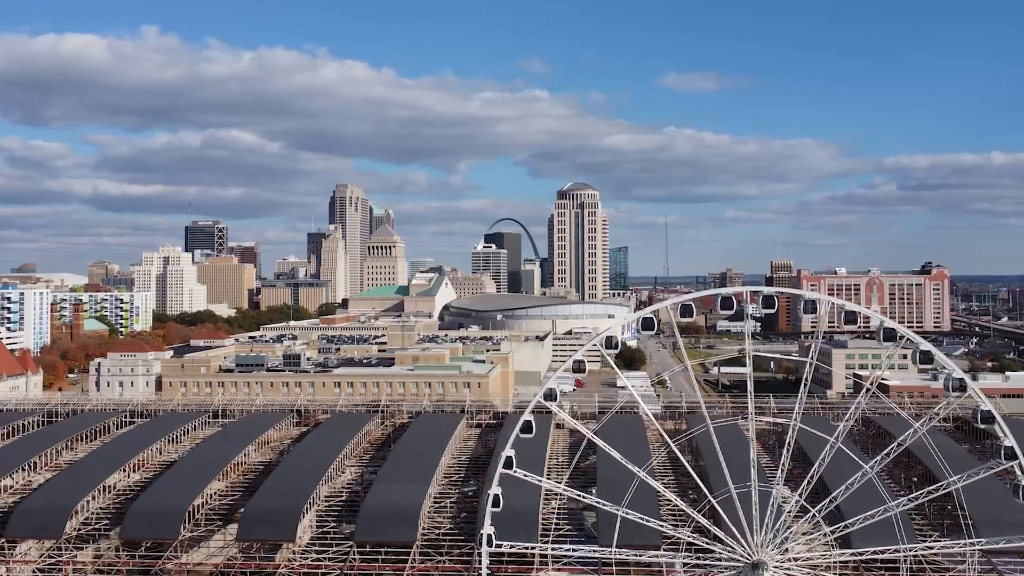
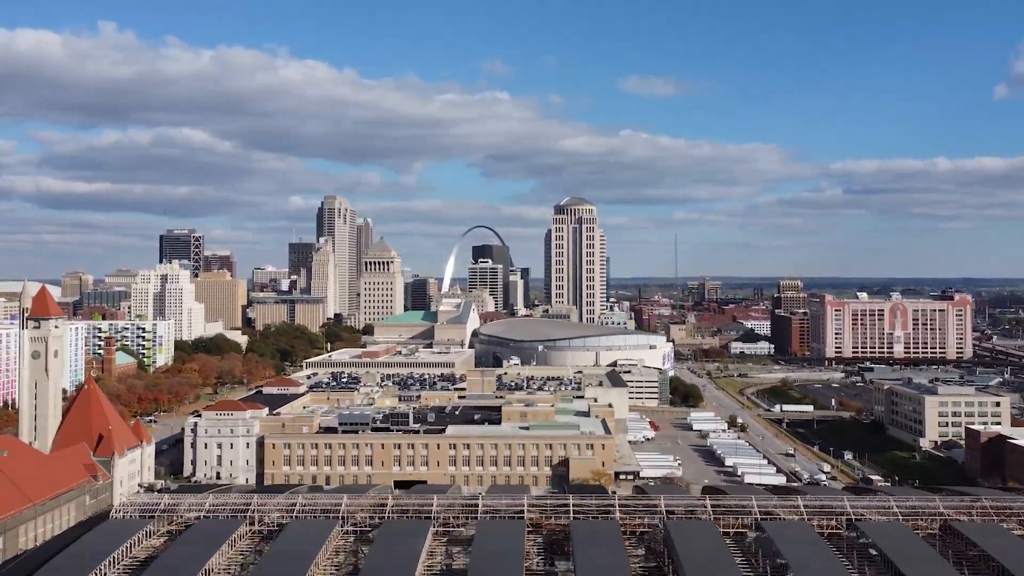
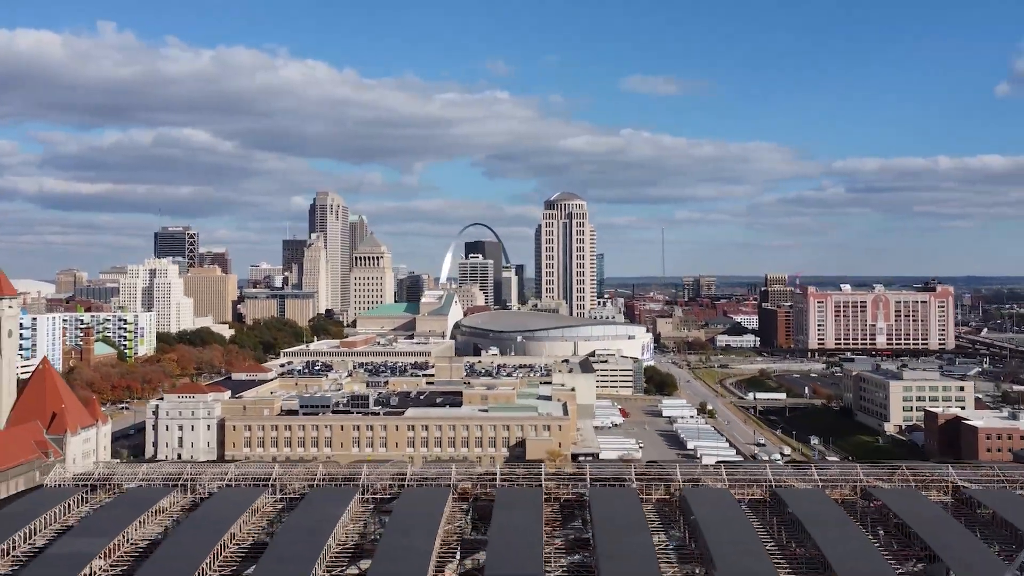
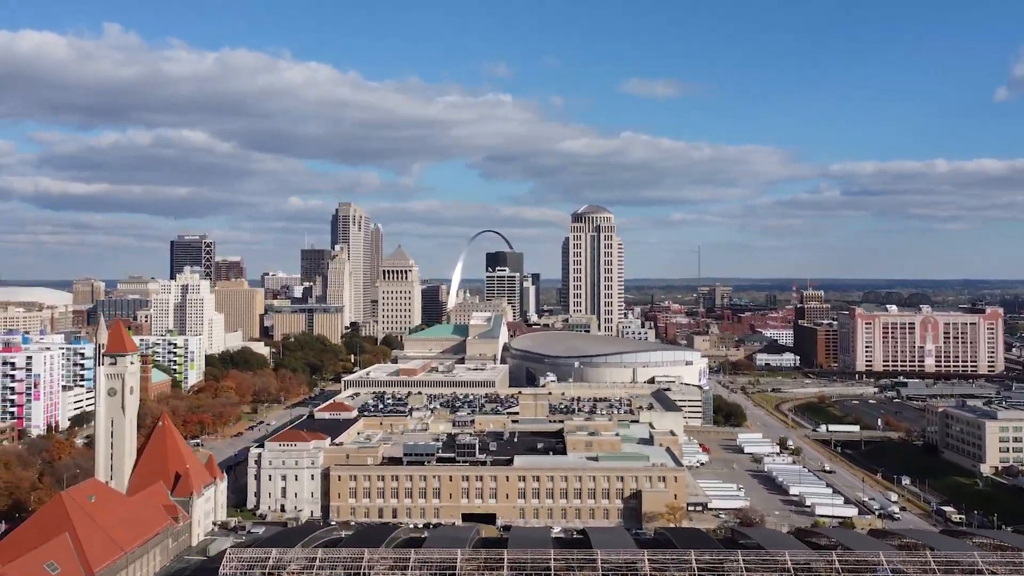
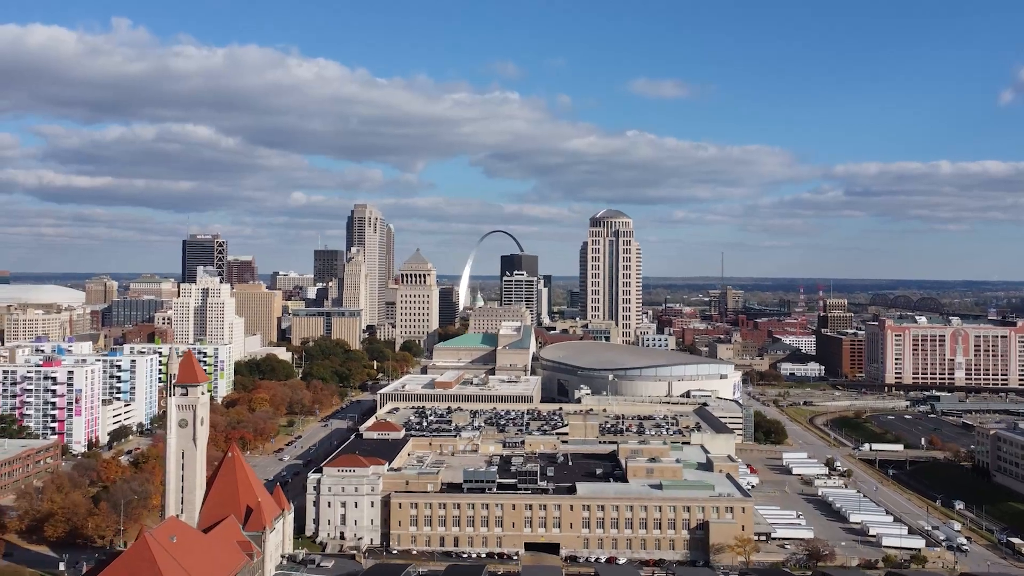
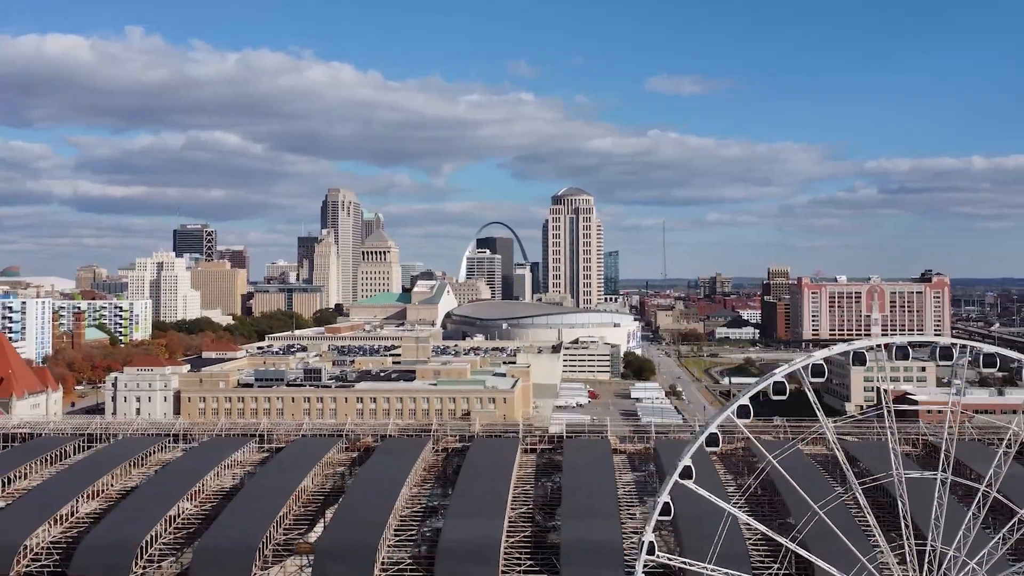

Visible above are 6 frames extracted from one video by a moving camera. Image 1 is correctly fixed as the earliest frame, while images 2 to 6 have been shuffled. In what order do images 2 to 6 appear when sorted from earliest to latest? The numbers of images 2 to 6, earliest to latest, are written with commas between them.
6, 3, 2, 4, 5
